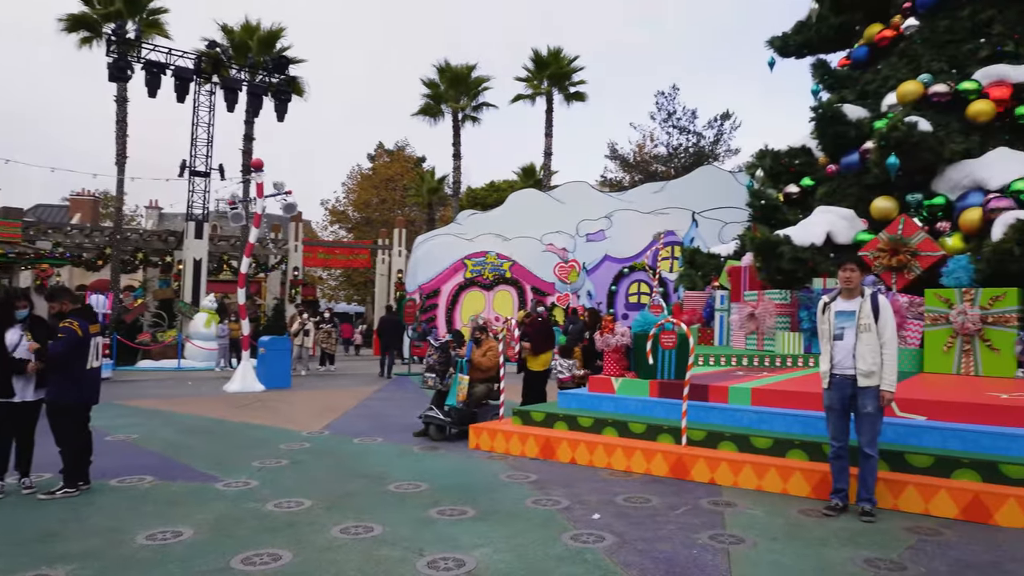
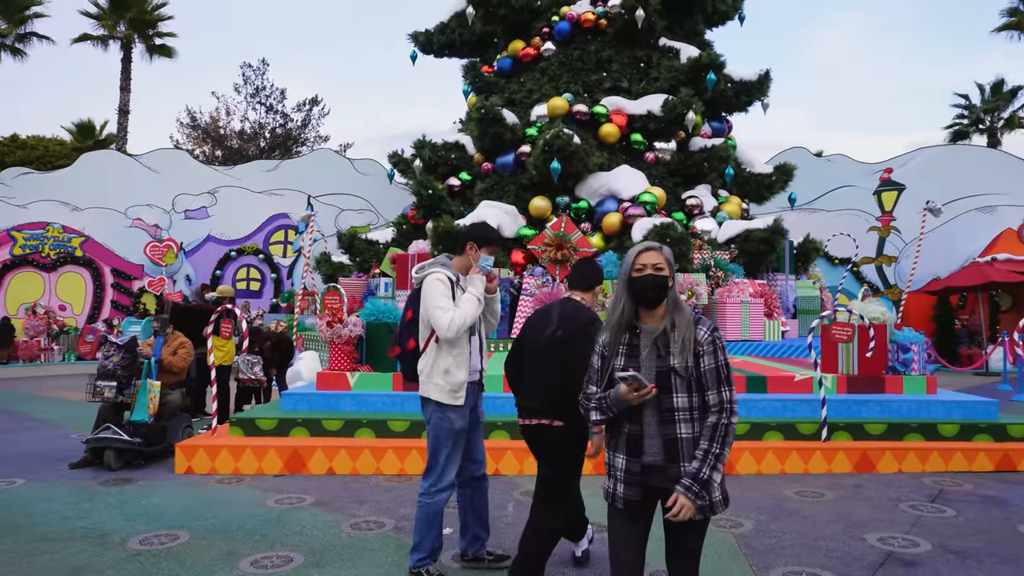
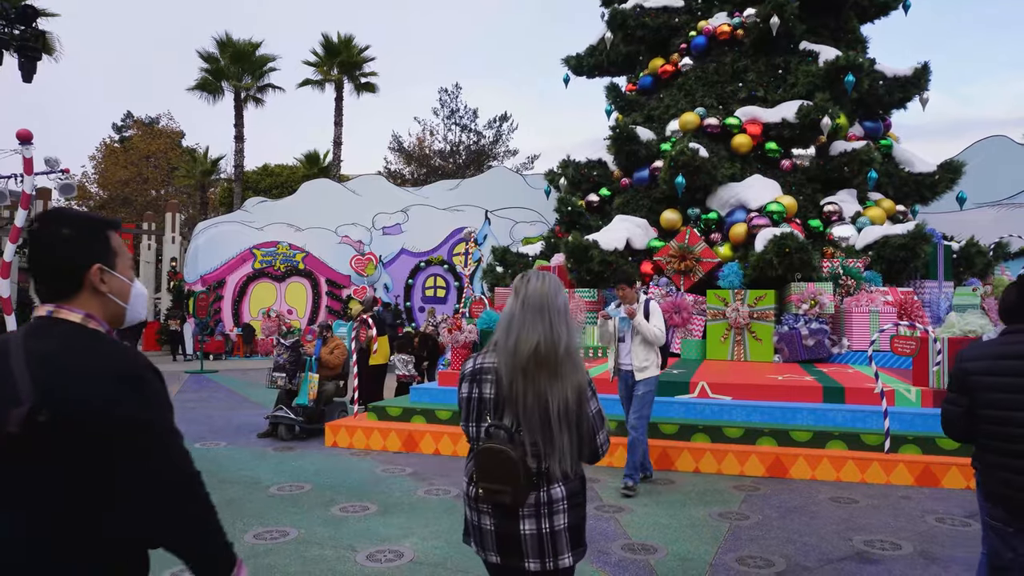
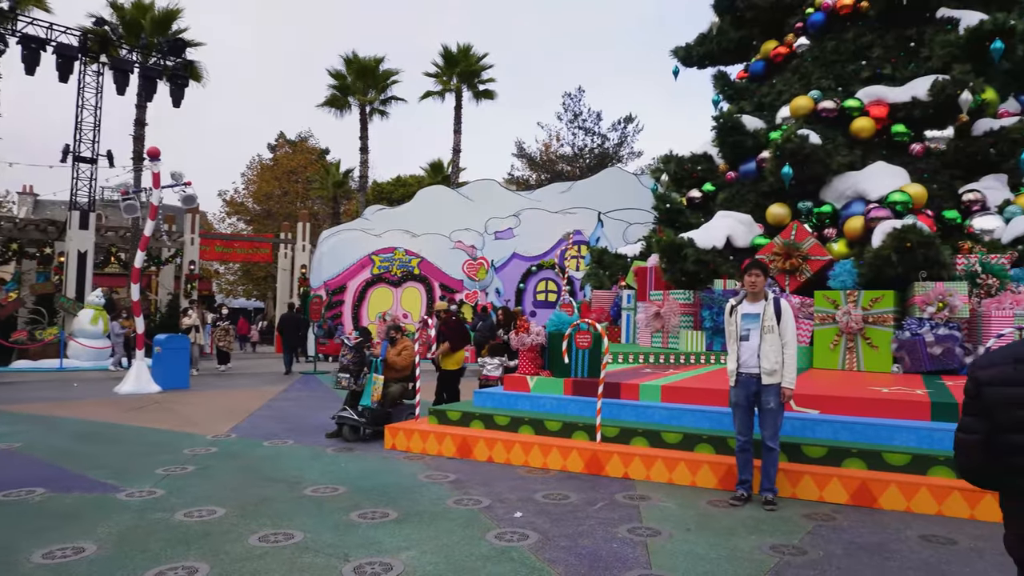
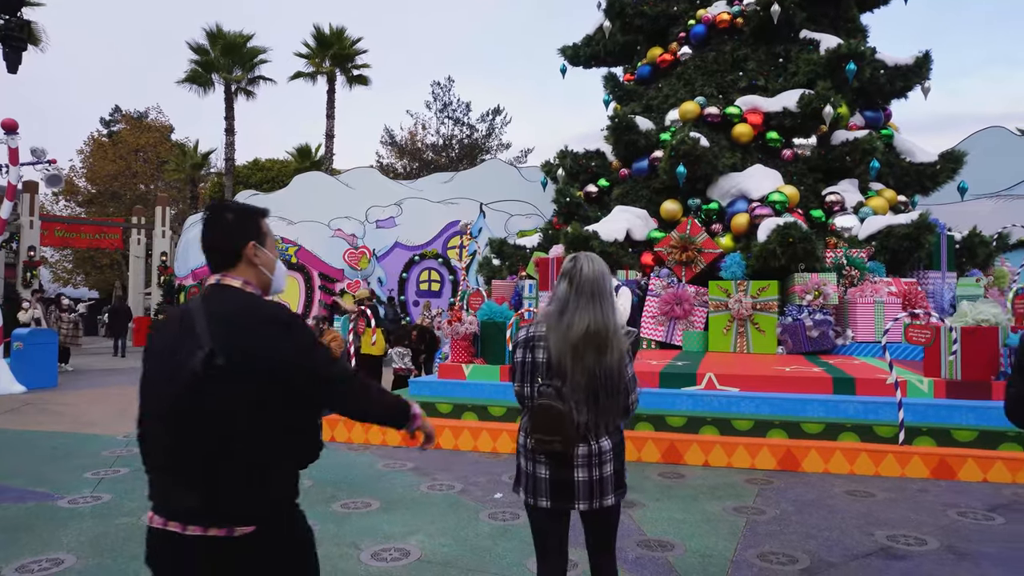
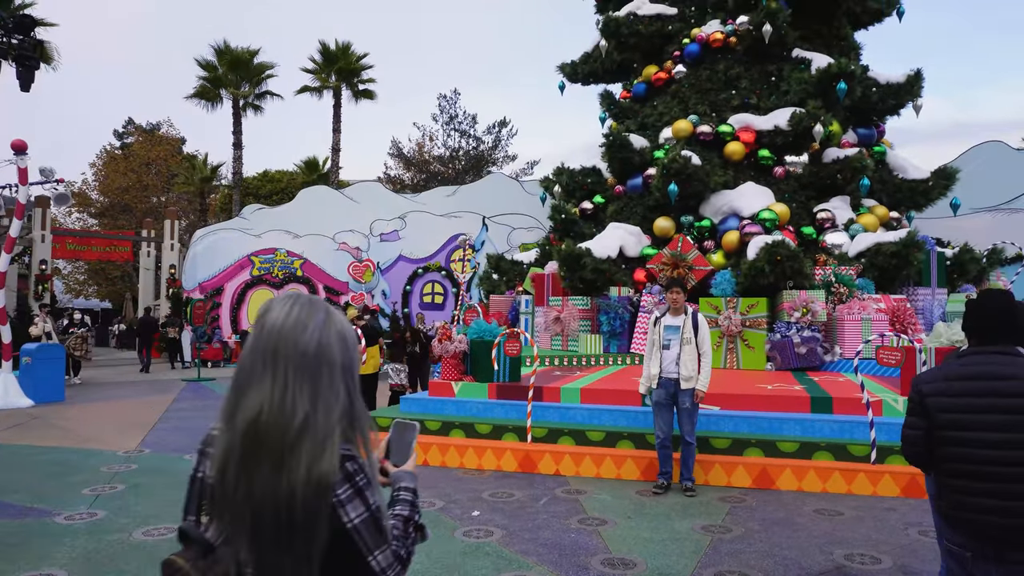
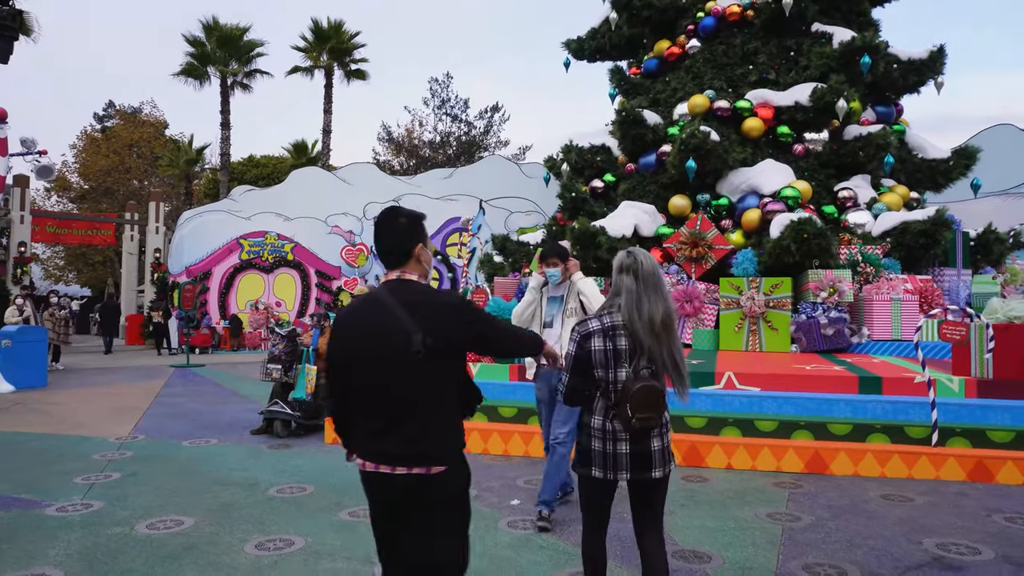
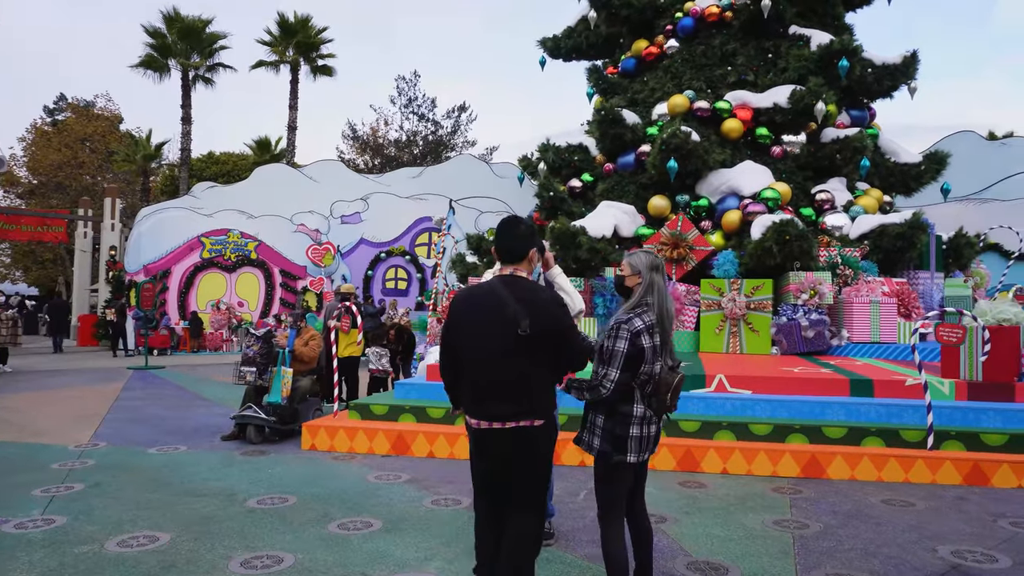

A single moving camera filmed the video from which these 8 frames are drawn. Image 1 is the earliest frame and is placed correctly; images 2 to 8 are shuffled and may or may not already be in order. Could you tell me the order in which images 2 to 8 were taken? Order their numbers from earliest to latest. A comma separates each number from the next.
4, 6, 3, 5, 7, 8, 2
